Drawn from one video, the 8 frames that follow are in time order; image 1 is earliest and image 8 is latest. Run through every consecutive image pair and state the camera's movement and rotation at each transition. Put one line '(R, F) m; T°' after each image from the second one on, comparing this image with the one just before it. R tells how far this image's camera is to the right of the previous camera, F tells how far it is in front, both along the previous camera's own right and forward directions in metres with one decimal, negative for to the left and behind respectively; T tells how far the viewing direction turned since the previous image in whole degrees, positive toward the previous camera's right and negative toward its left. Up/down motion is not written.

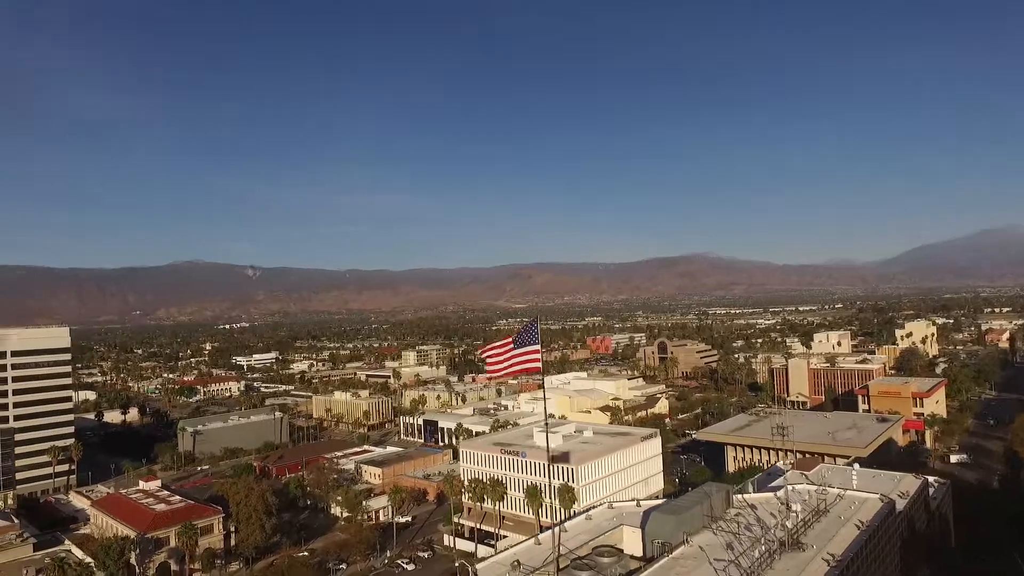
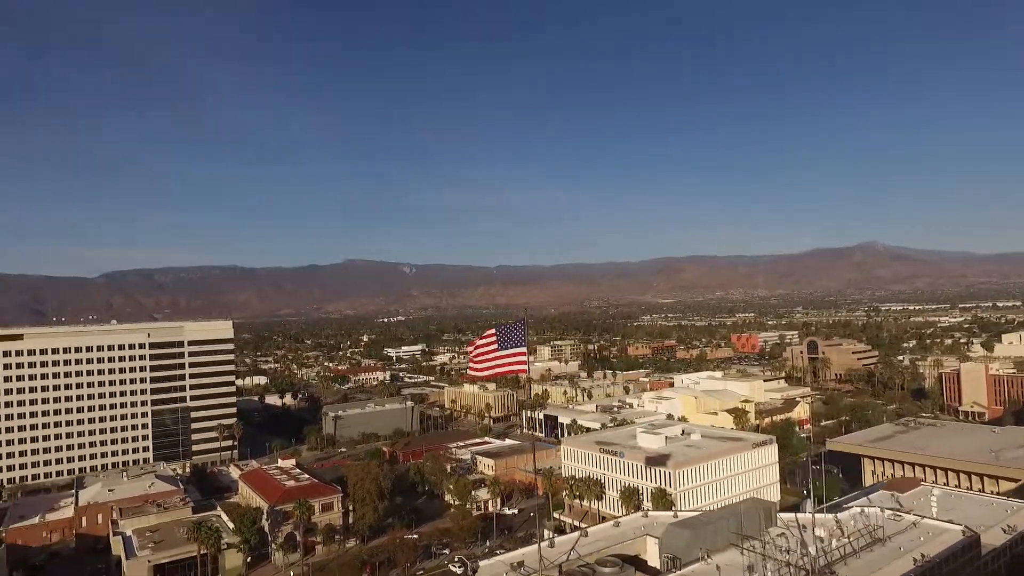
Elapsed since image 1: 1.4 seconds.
(+2.0, +0.2) m; -13°
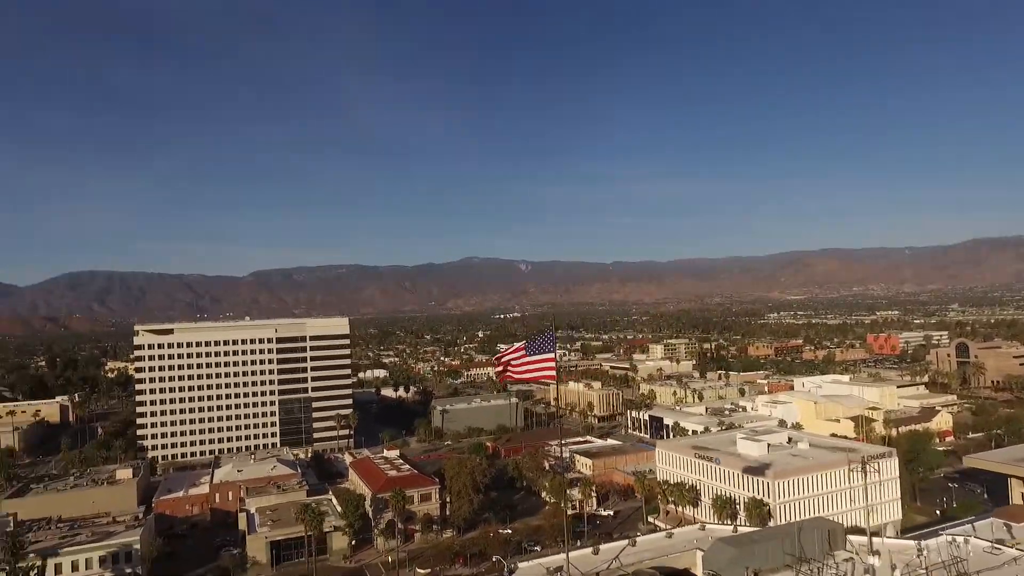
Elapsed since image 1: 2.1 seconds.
(+1.1, 0.0) m; -11°
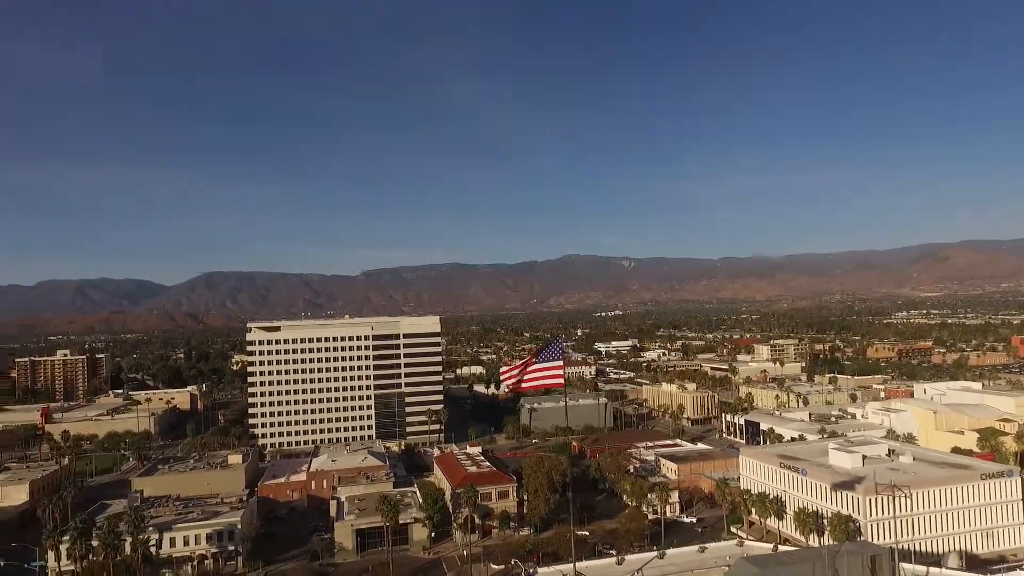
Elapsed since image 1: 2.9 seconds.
(+1.2, 0.0) m; -9°
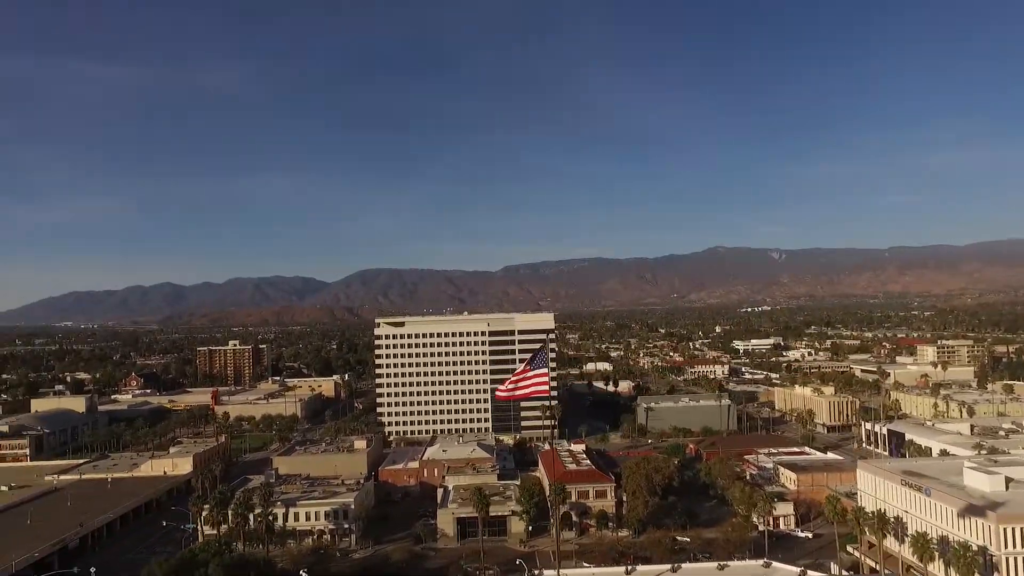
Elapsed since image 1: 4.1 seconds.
(+2.0, 0.0) m; -12°
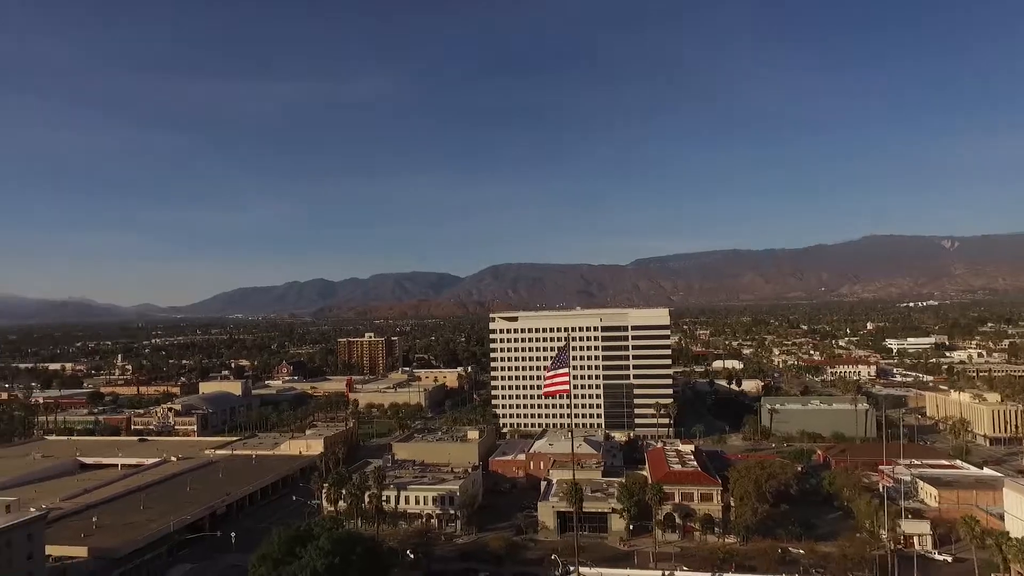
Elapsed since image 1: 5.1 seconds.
(+1.5, 0.0) m; -12°
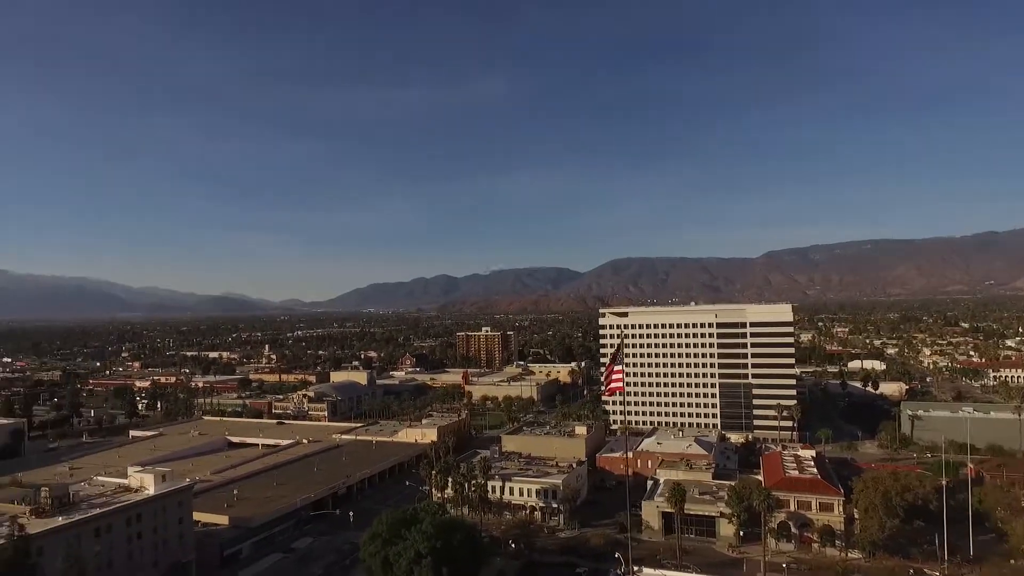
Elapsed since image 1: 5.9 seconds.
(+0.9, 0.0) m; -11°
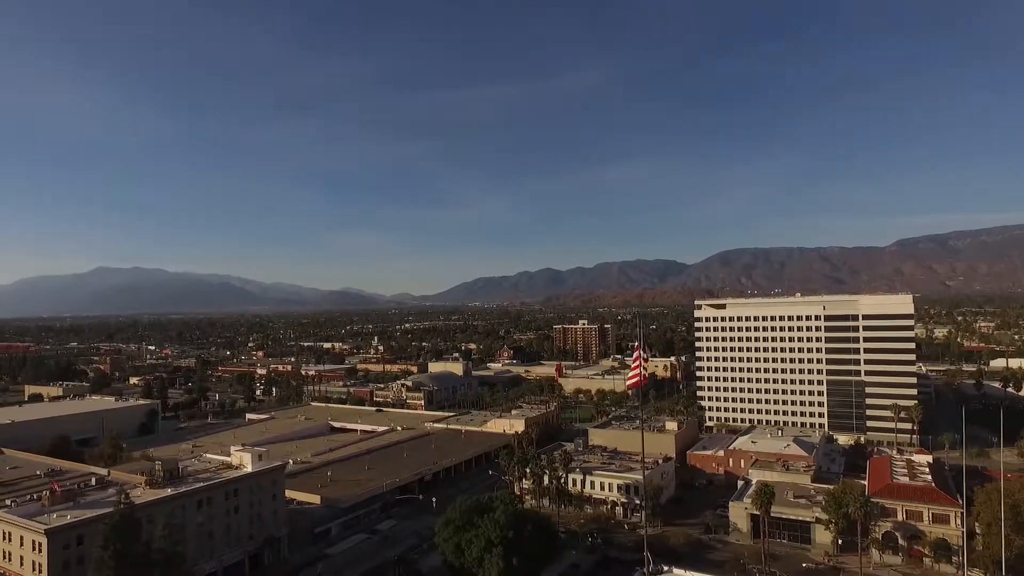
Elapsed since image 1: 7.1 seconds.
(+1.3, +0.4) m; -10°
